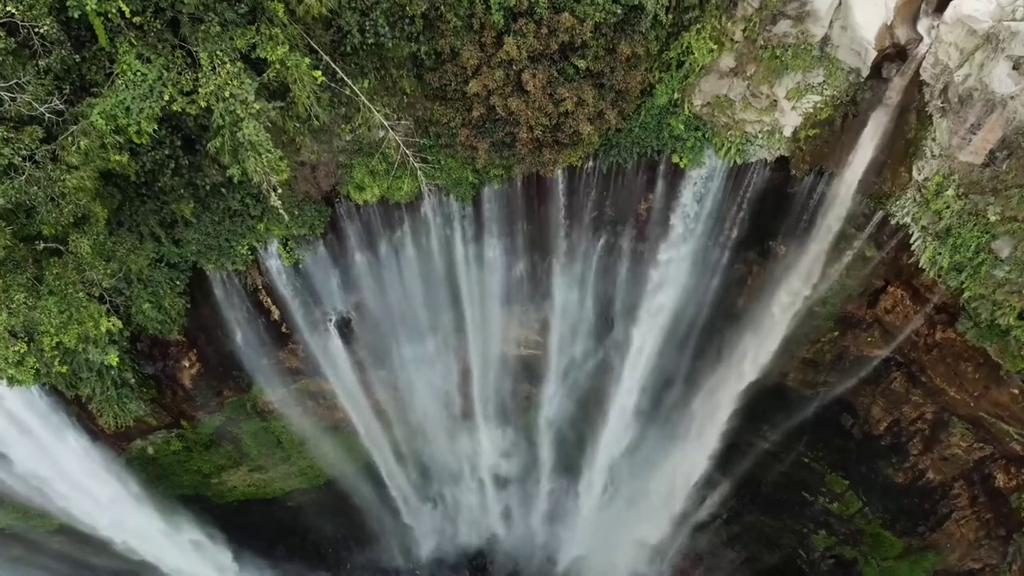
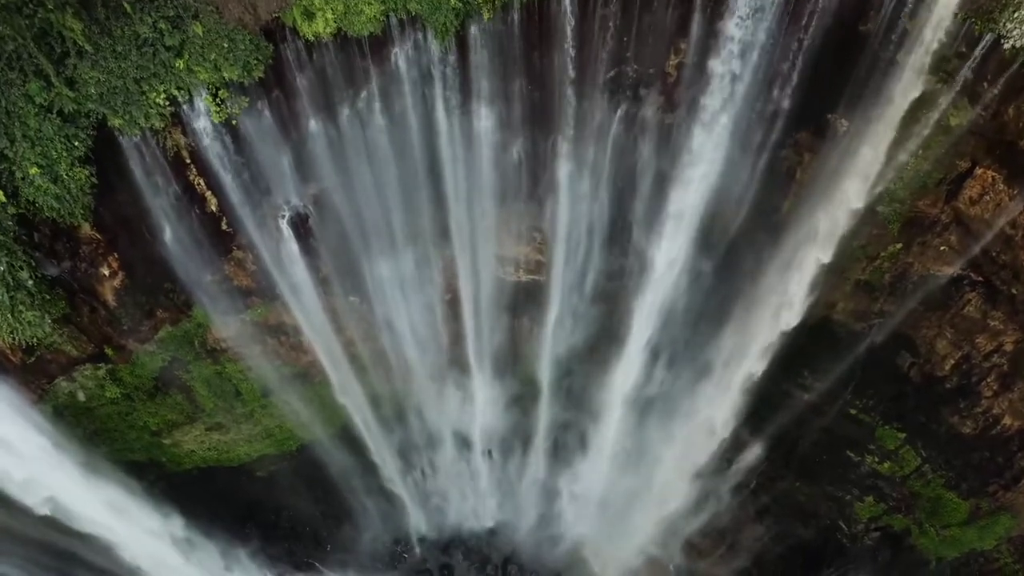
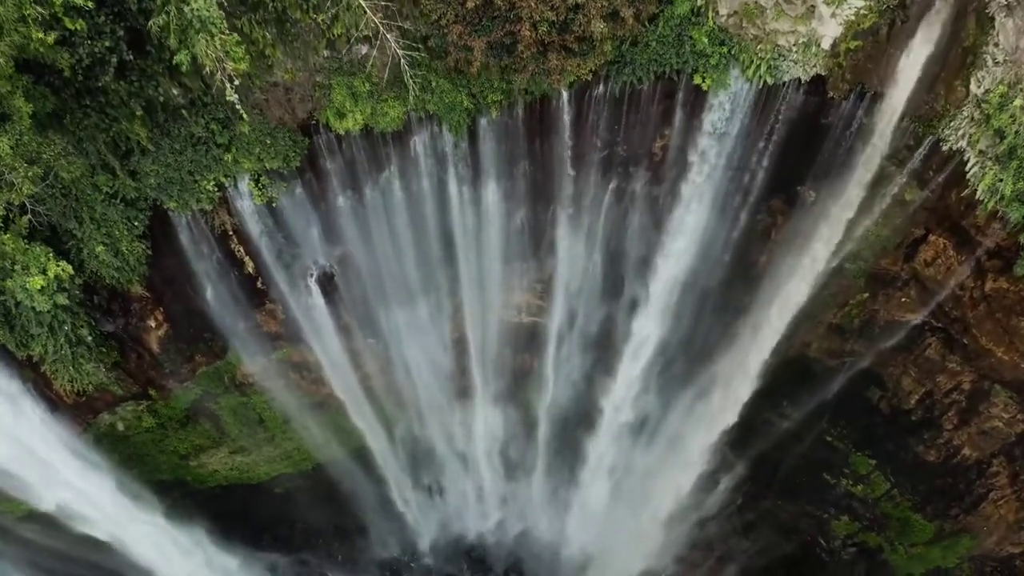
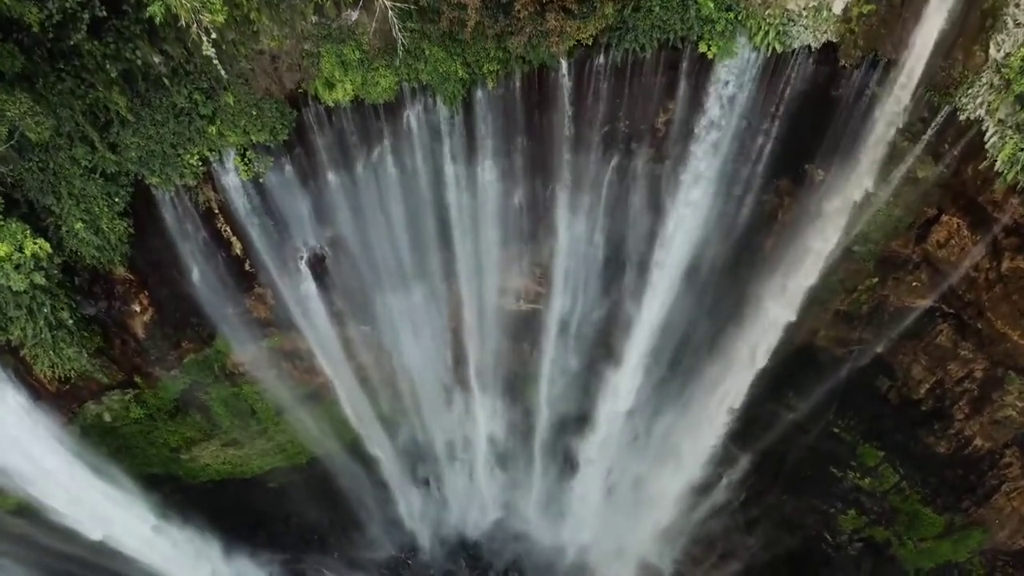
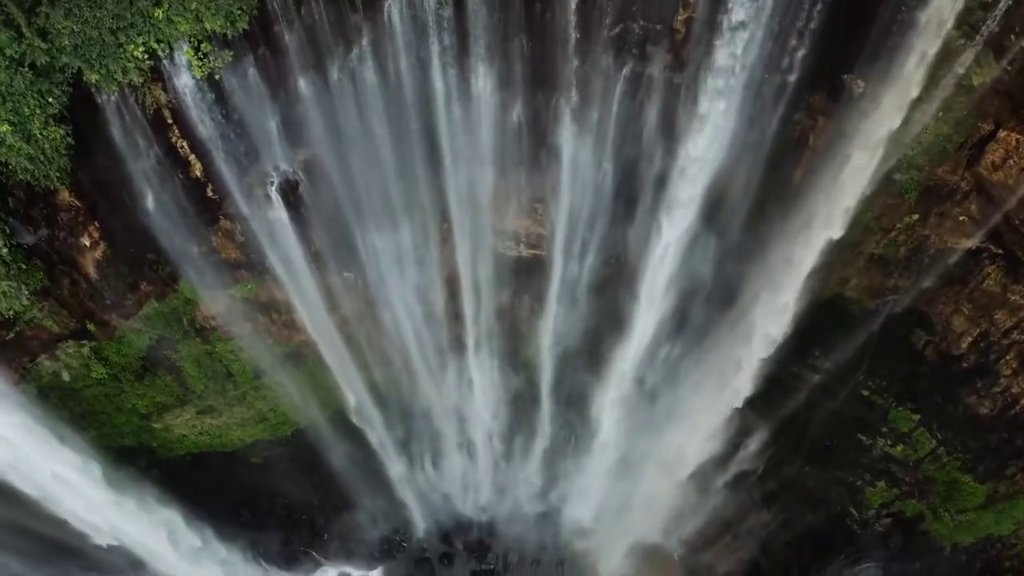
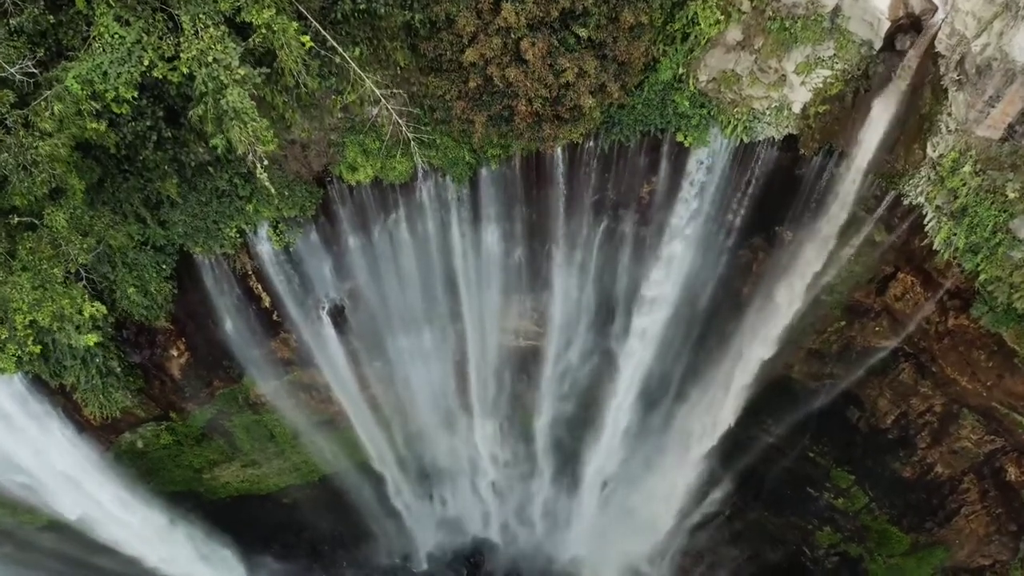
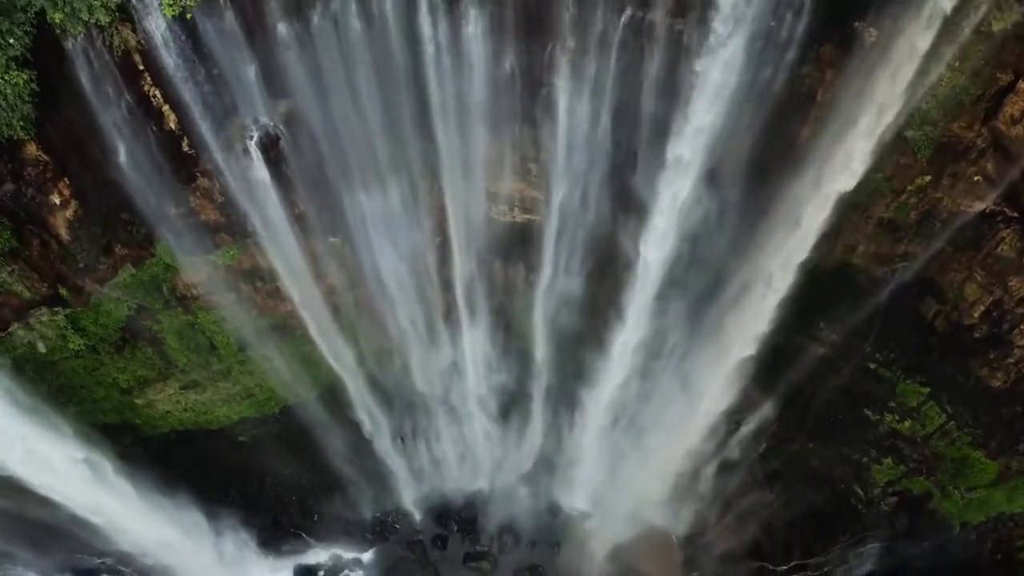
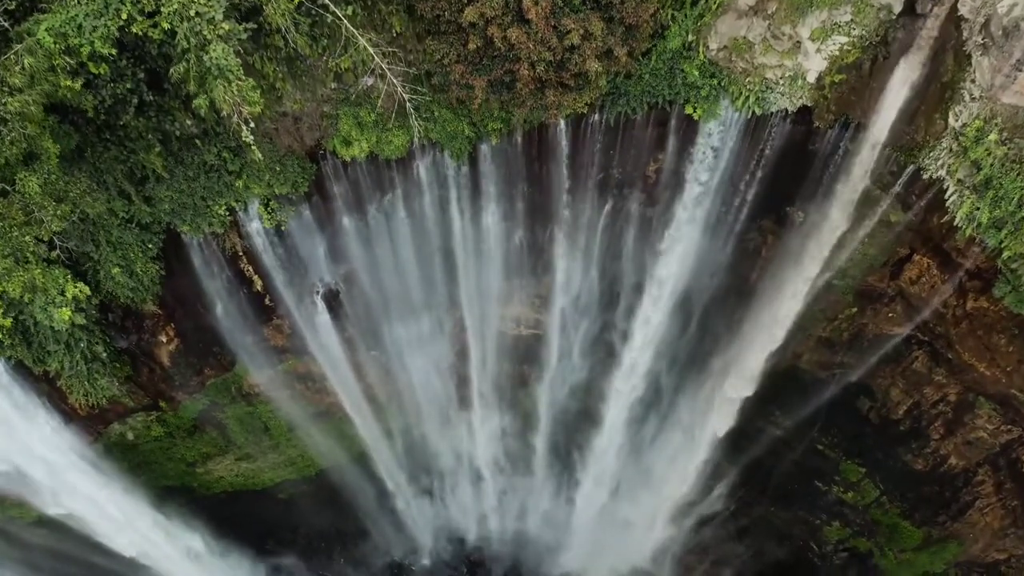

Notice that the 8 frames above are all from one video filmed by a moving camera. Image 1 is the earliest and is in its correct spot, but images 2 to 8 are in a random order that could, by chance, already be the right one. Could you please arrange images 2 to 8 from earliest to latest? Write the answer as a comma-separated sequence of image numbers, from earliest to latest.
6, 8, 3, 4, 2, 5, 7
